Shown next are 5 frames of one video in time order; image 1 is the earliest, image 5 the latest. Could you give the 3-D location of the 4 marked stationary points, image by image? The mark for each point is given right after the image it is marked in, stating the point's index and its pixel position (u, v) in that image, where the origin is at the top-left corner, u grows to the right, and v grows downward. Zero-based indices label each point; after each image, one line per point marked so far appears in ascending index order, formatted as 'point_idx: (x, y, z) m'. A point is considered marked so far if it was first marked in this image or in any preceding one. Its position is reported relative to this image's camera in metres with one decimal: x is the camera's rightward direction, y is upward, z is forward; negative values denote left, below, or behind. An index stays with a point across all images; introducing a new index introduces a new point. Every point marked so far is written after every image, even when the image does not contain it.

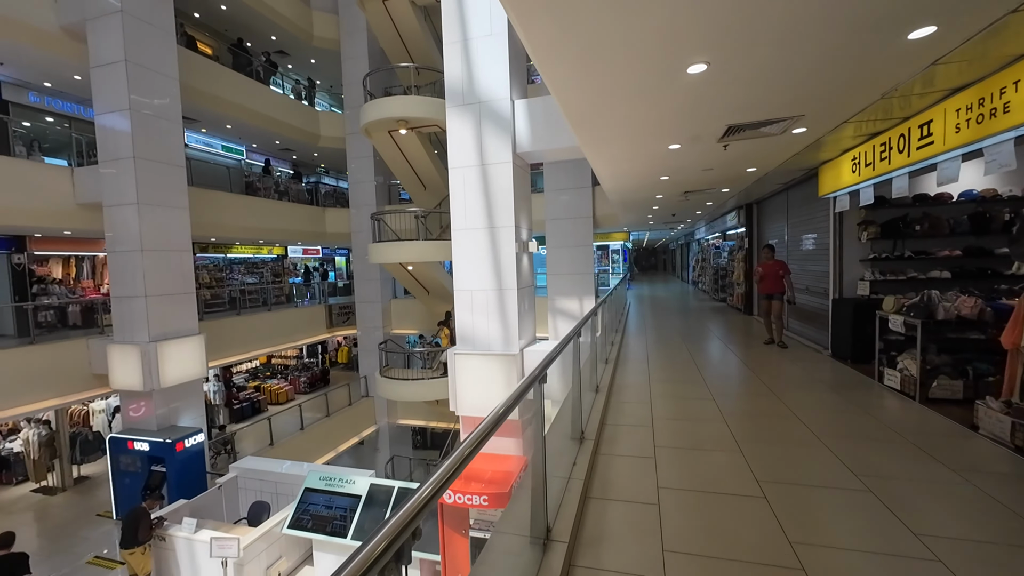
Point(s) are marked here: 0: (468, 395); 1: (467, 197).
0: (-0.6, -1.5, +6.0) m
1: (-0.6, +1.3, +5.9) m
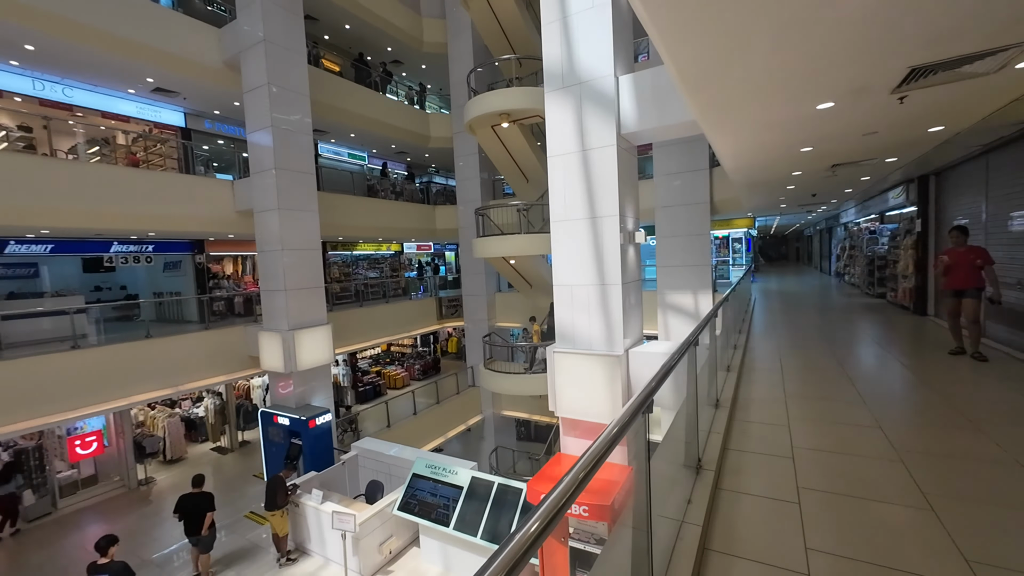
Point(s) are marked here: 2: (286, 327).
0: (+0.7, -1.4, +5.7) m
1: (+0.7, +1.3, +5.6) m
2: (-4.8, -0.8, +9.0) m
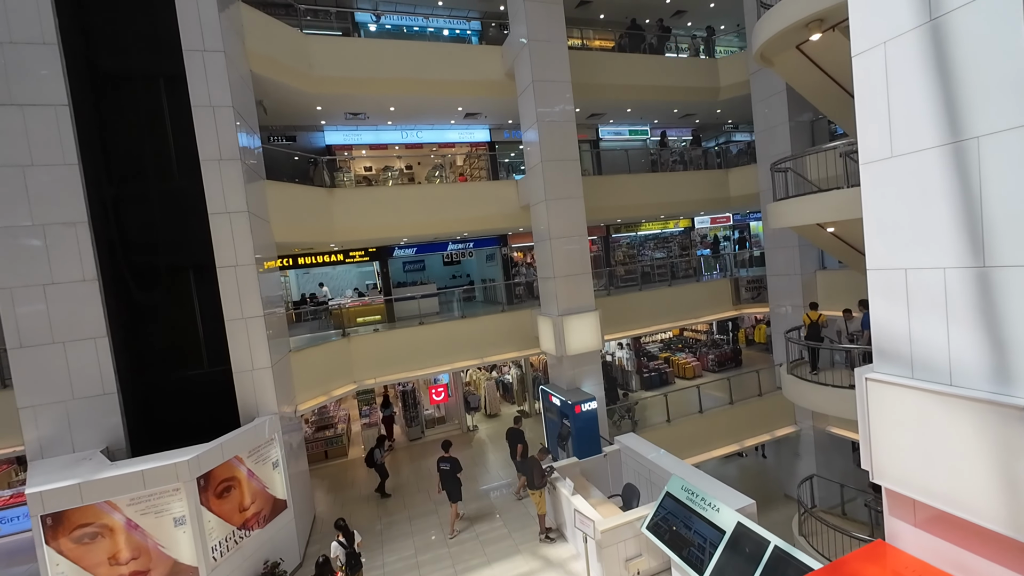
0: (+3.0, -1.3, +3.4) m
1: (+2.9, +1.4, +3.2) m
2: (+1.0, -0.5, +9.5) m
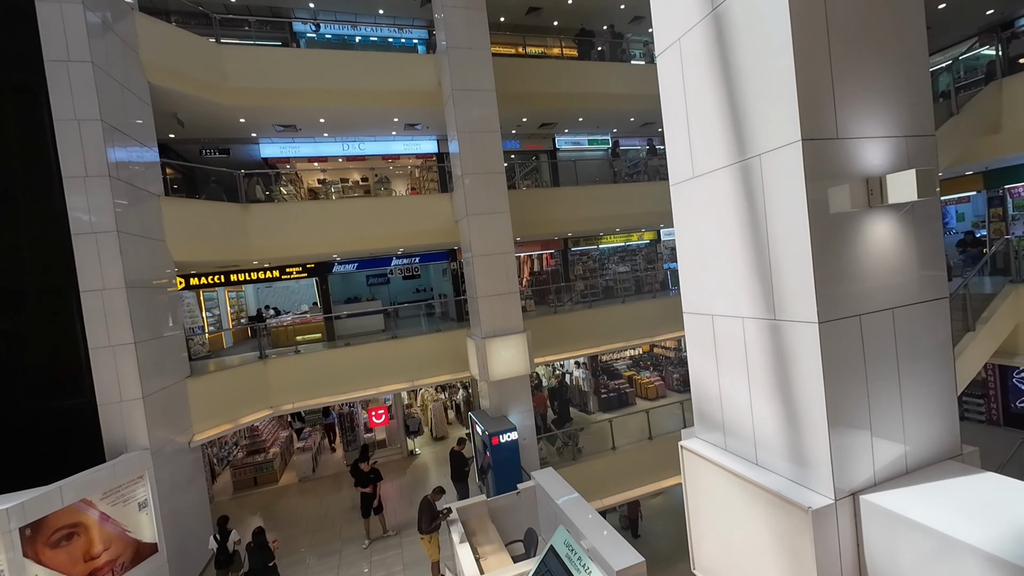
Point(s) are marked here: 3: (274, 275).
0: (+1.3, -1.6, +2.7) m
1: (+1.1, +1.1, +2.6) m
2: (-0.7, -1.0, +8.9) m
3: (-6.7, +0.4, +12.2) m
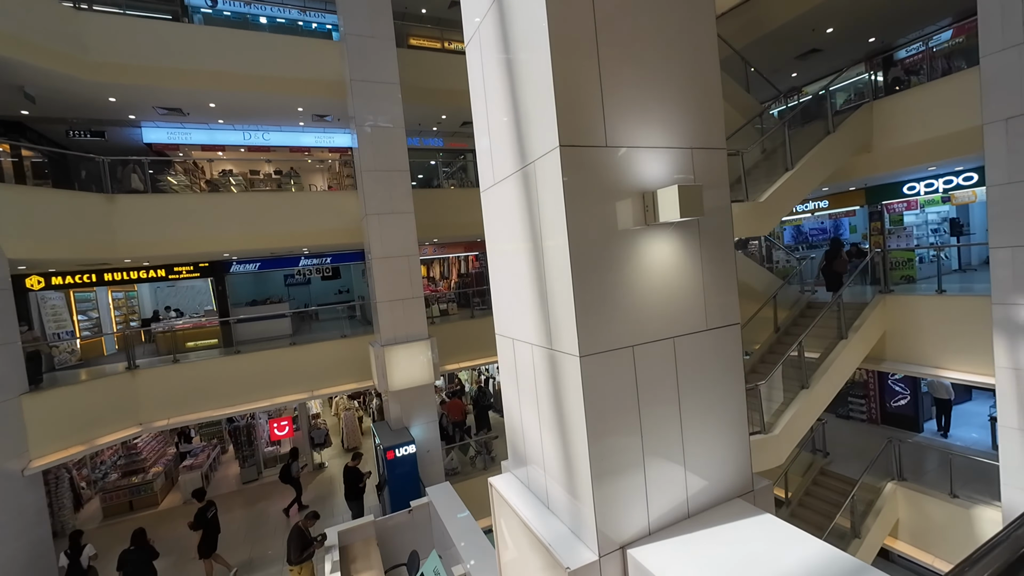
0: (0.0, -1.7, +2.4) m
1: (-0.1, +1.0, +2.3) m
2: (-2.6, -1.1, +8.4) m
3: (-8.9, +0.4, +11.0) m
